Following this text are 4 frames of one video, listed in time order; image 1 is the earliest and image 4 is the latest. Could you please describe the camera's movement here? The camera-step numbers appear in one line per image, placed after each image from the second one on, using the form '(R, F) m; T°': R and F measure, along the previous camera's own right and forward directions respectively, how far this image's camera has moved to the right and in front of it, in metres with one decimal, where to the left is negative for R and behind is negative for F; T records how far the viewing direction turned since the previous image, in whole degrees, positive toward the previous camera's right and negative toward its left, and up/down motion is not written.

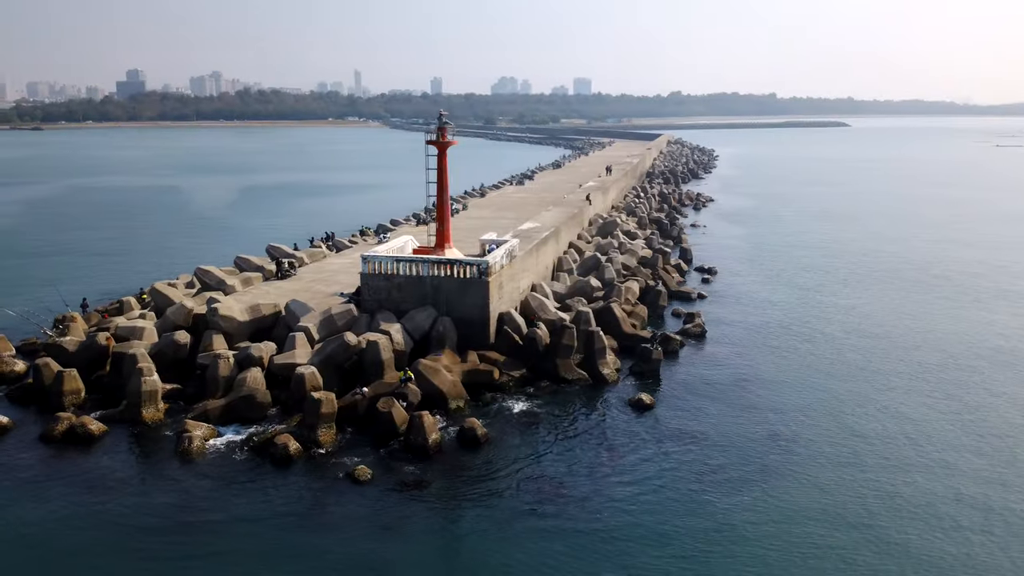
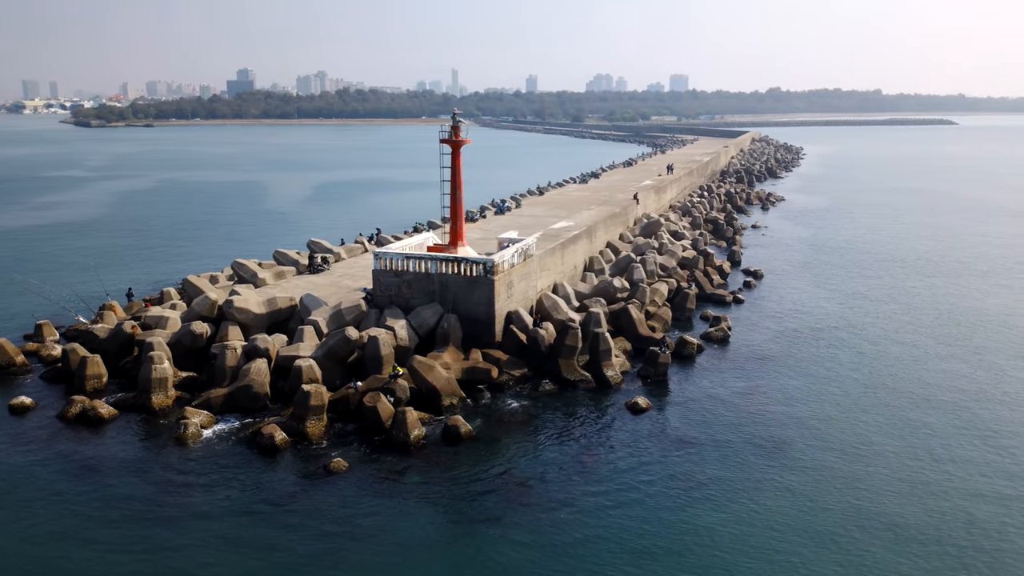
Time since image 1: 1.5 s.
(+1.8, +0.1) m; -7°
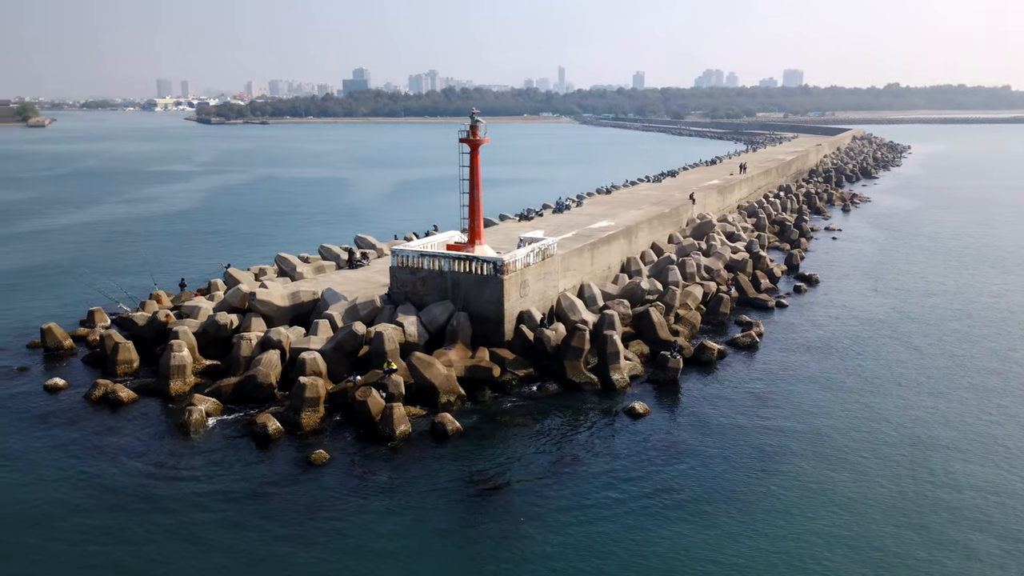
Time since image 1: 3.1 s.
(+1.9, +0.1) m; -7°
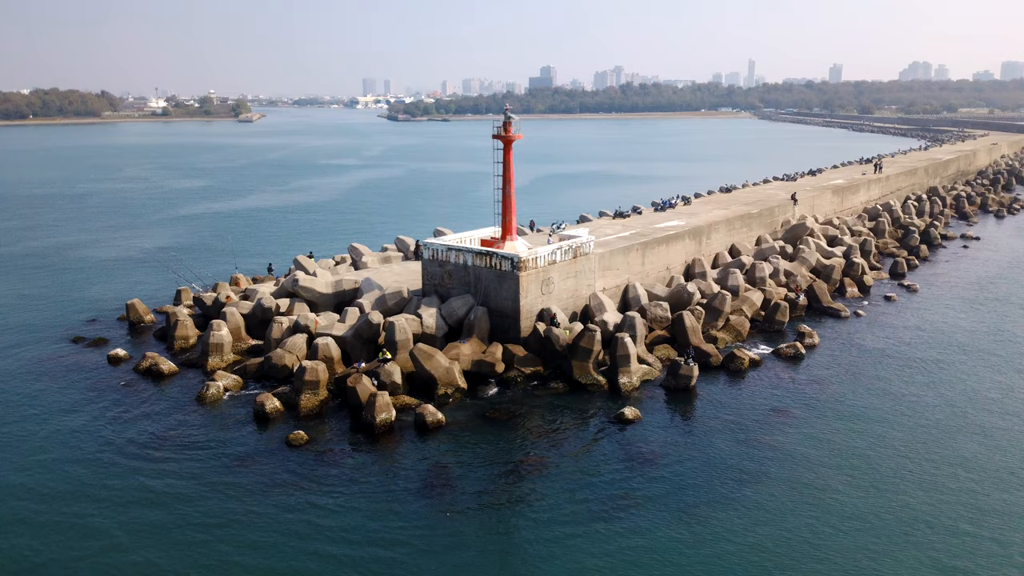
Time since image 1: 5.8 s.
(+3.3, +0.5) m; -13°
